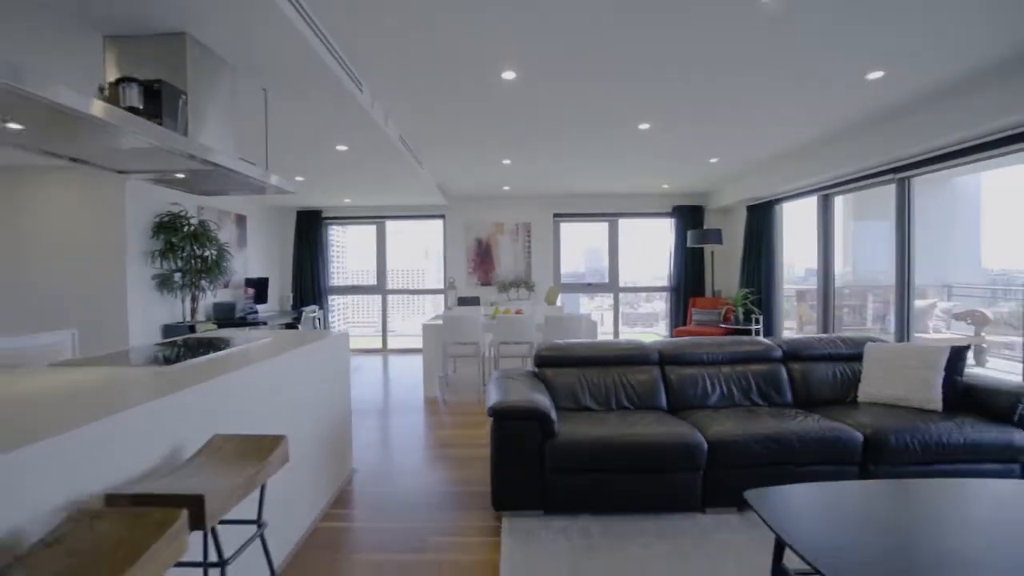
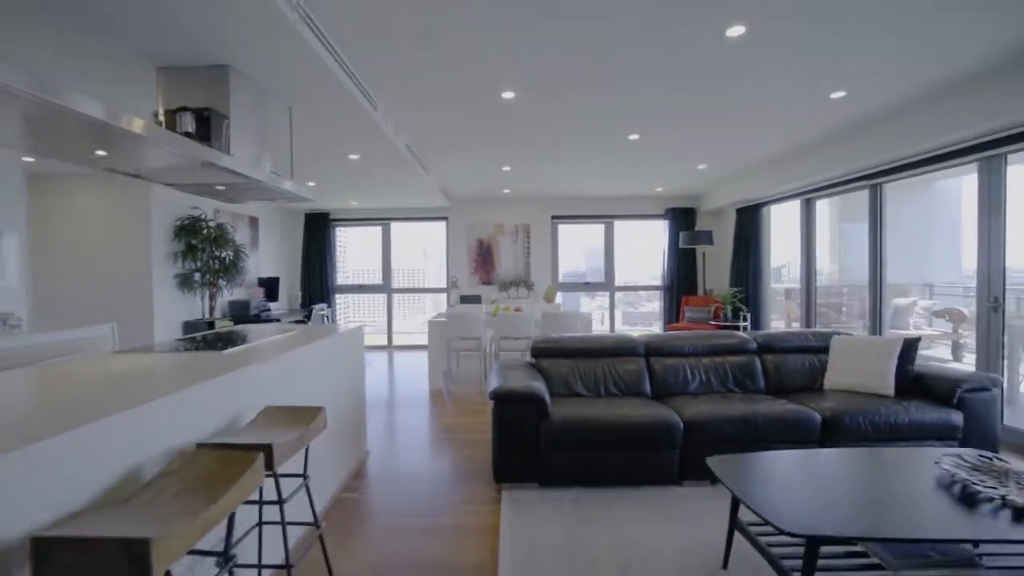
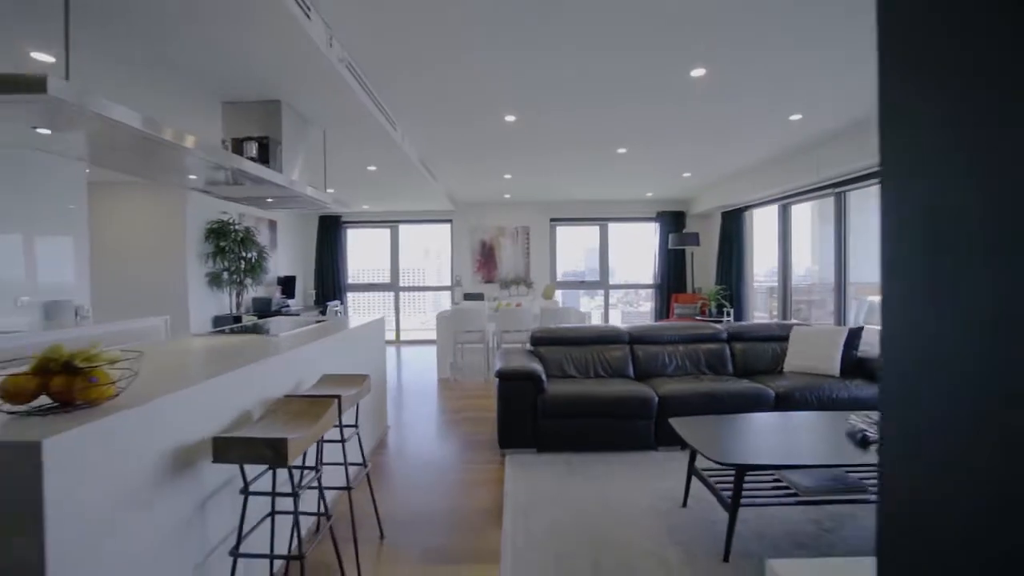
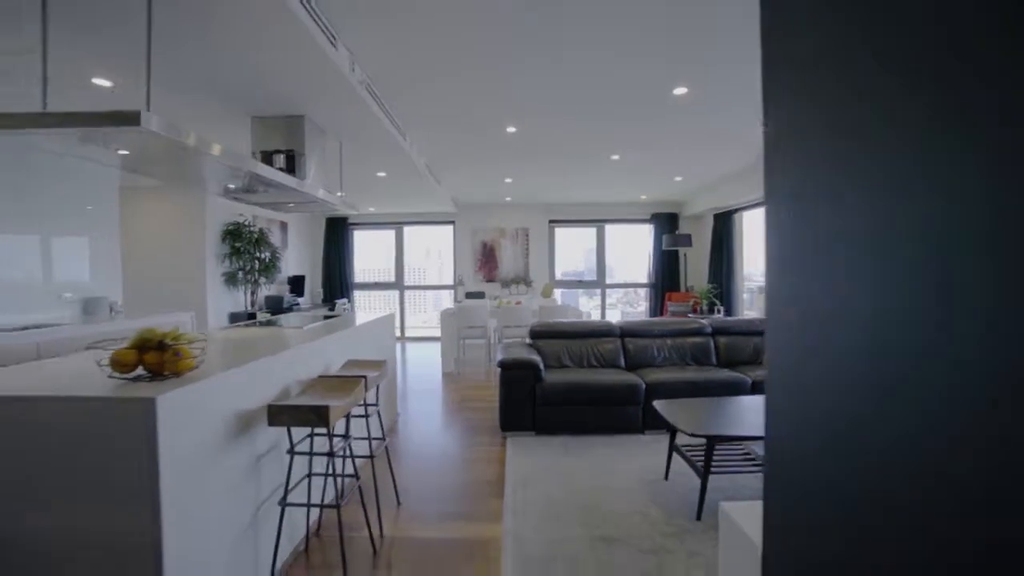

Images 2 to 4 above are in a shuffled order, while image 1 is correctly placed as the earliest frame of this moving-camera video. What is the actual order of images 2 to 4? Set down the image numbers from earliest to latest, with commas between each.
2, 3, 4
